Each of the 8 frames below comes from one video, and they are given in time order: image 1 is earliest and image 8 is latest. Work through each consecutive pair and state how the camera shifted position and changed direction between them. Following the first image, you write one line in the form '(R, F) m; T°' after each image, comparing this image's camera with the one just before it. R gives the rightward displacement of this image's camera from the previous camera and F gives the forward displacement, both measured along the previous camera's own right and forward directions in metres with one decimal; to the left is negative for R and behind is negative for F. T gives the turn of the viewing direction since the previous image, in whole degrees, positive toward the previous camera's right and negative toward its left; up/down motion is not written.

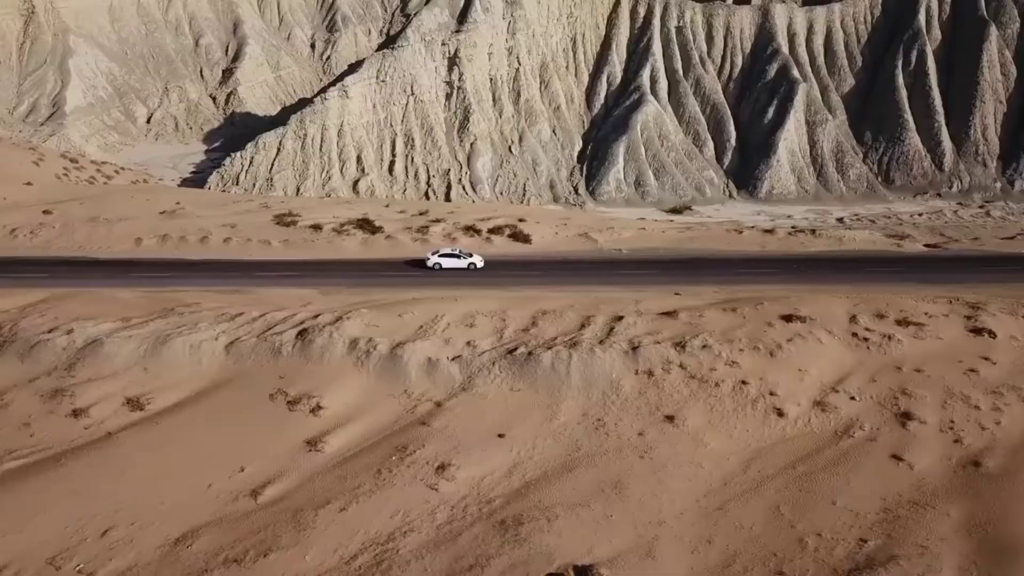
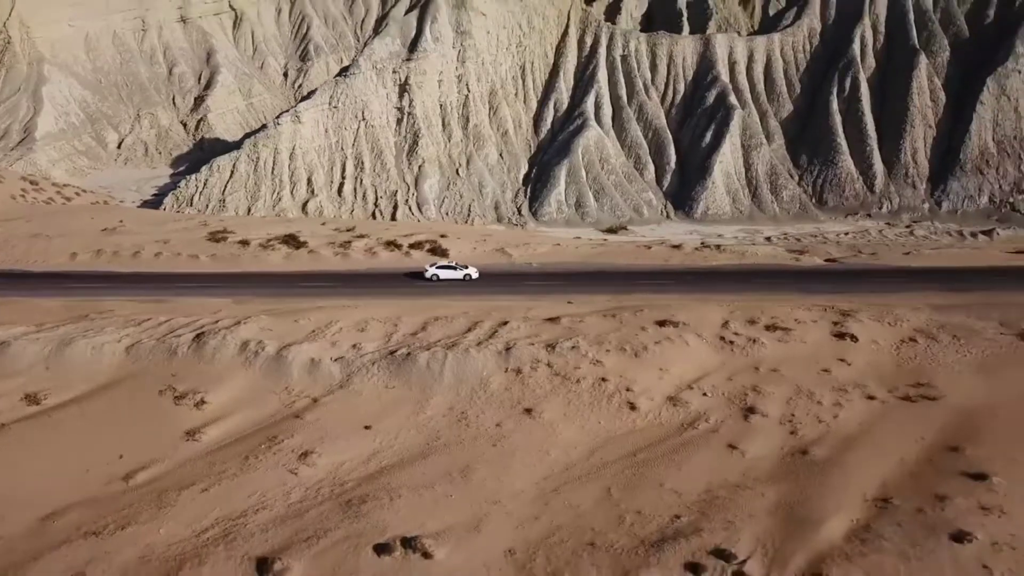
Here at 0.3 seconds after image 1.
(+1.6, -0.7) m; 0°
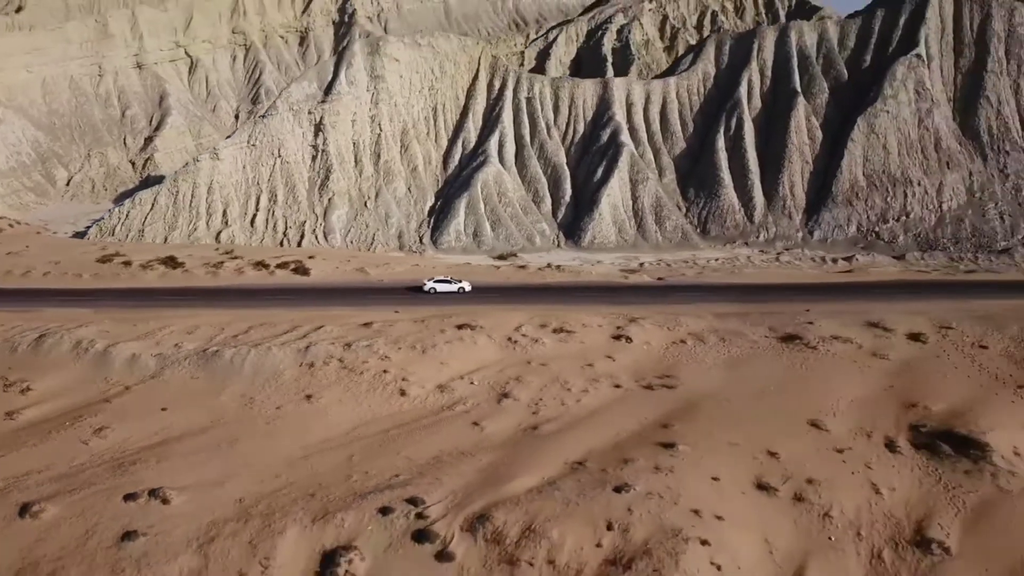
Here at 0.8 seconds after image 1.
(+3.0, -1.6) m; 0°
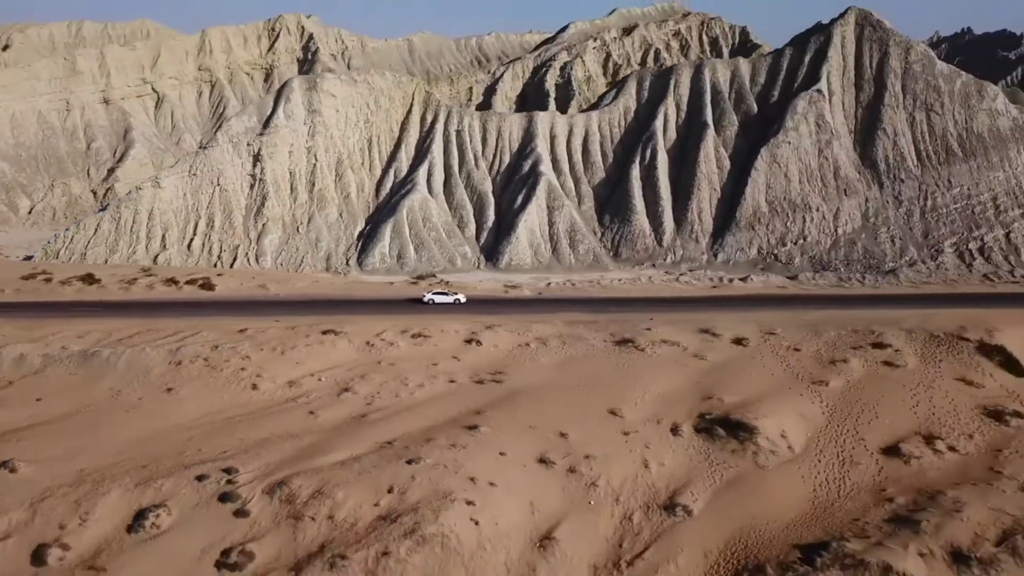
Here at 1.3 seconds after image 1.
(+2.6, -1.5) m; 0°
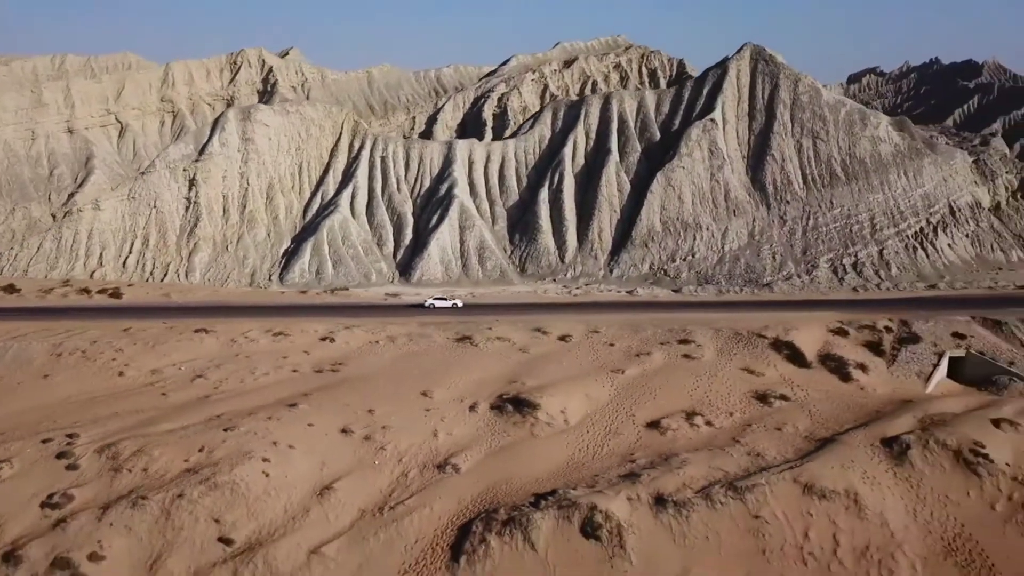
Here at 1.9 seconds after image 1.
(+3.2, -2.1) m; 0°
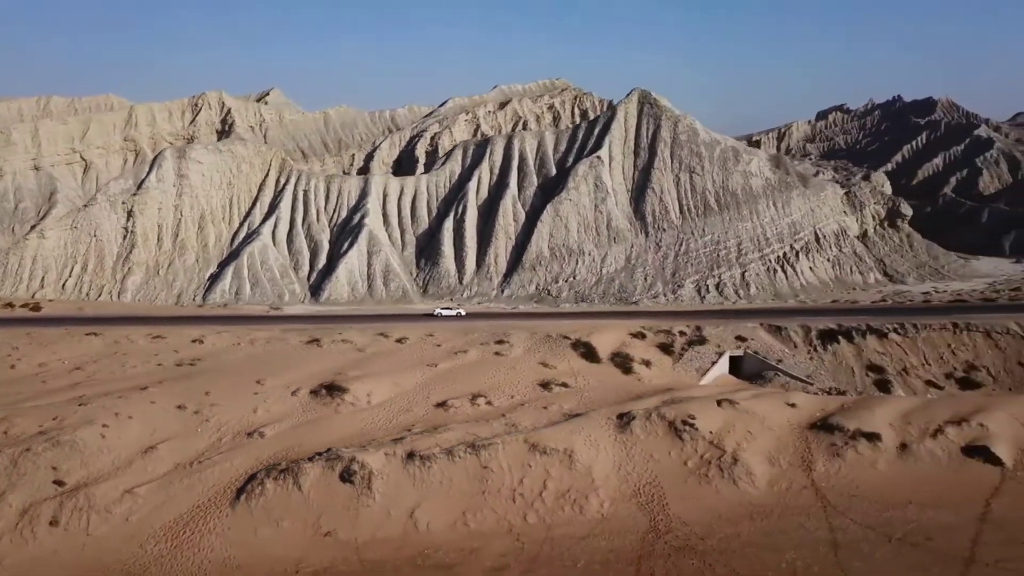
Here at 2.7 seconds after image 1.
(+4.0, -3.2) m; 0°
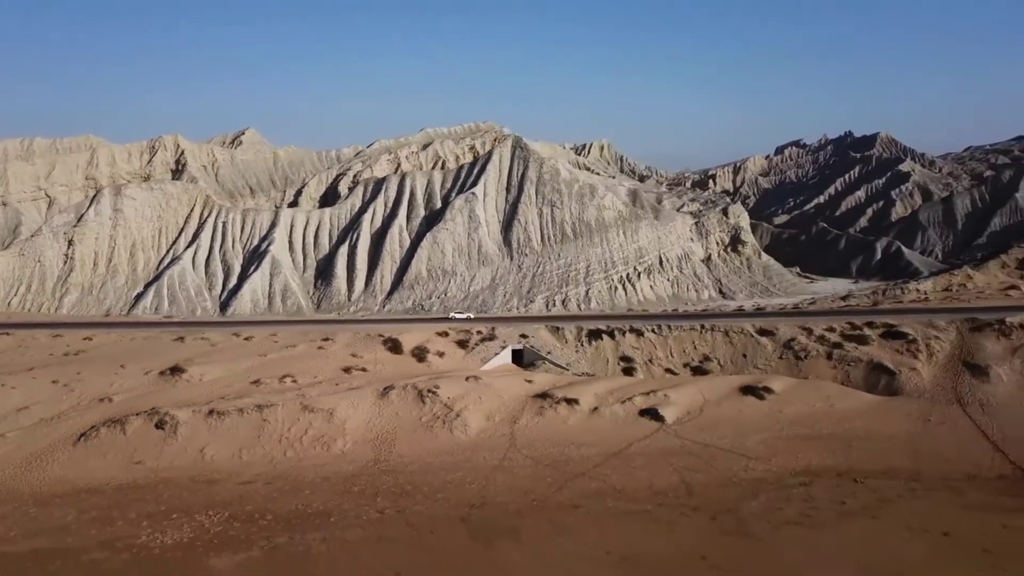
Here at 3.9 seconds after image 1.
(+5.8, -5.5) m; 0°
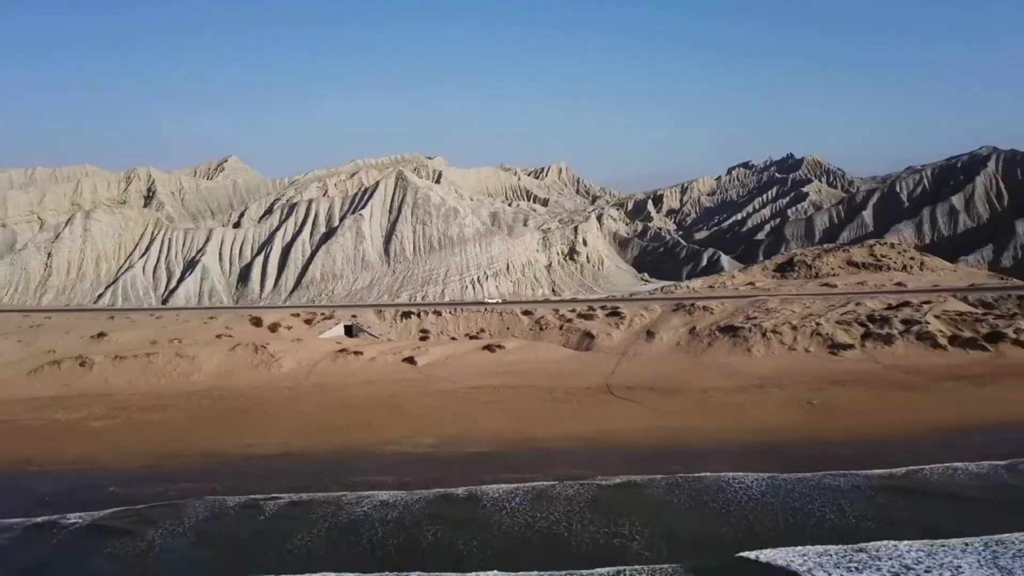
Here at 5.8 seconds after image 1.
(+8.4, -11.1) m; -1°
